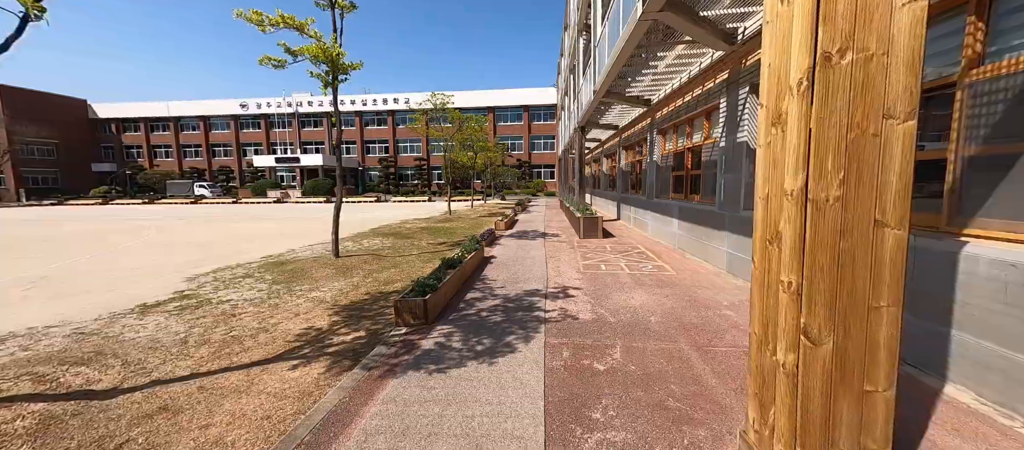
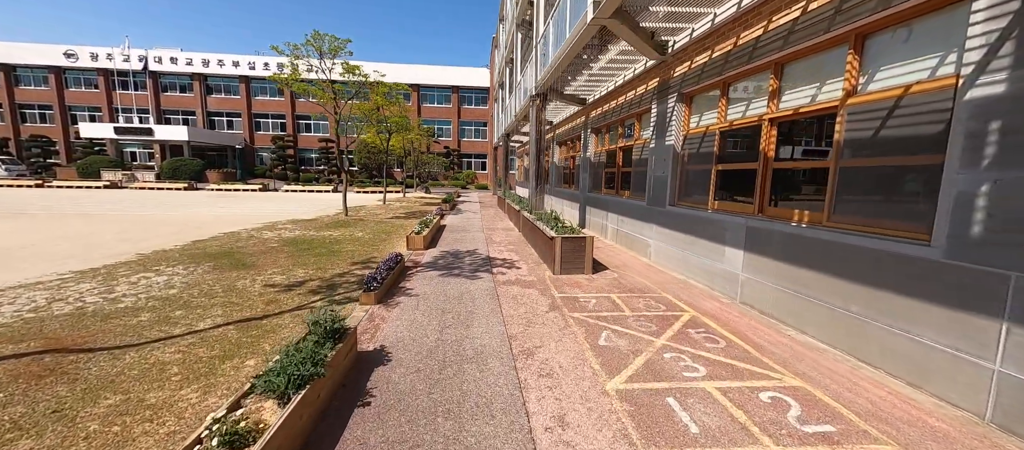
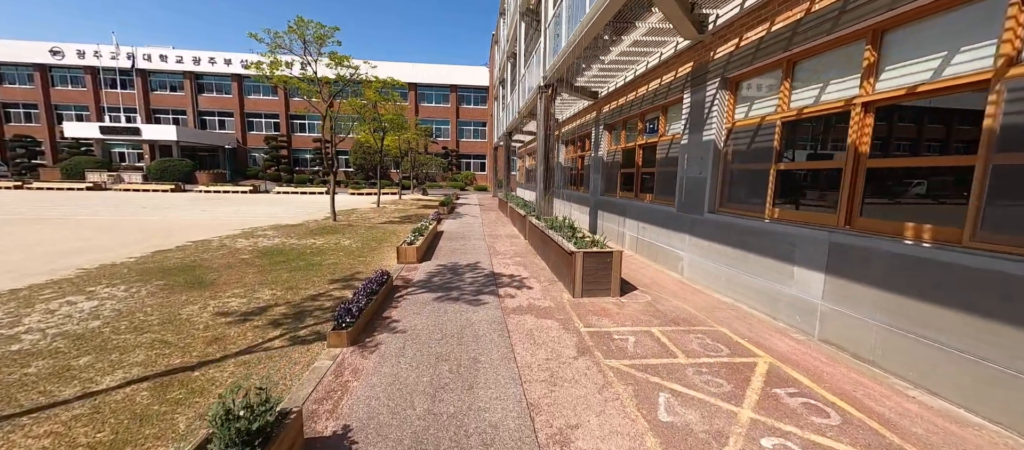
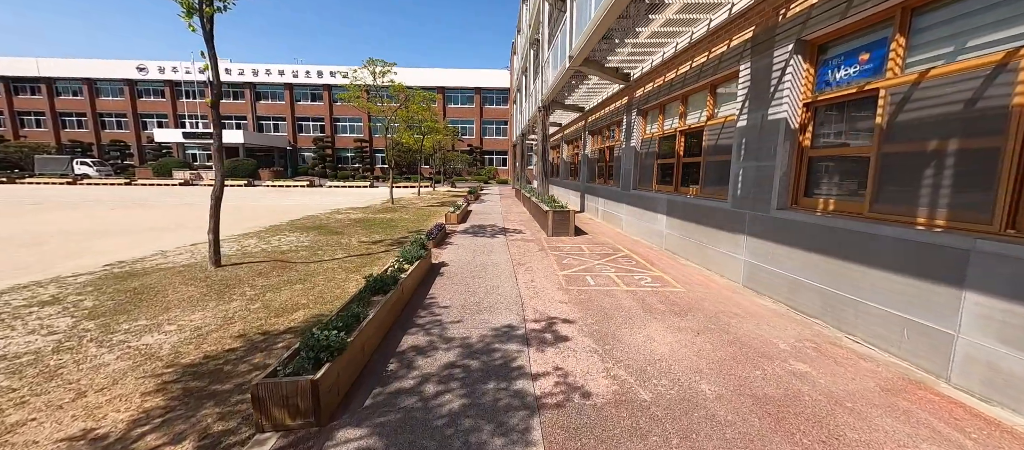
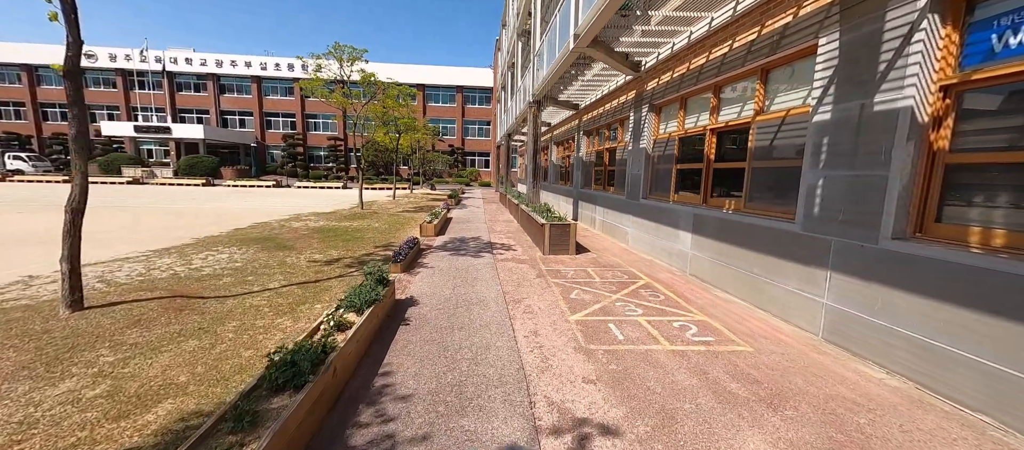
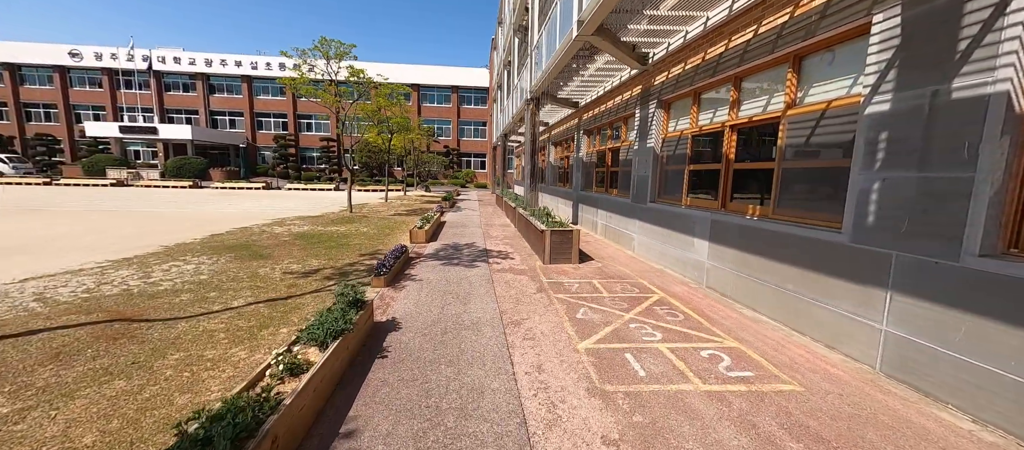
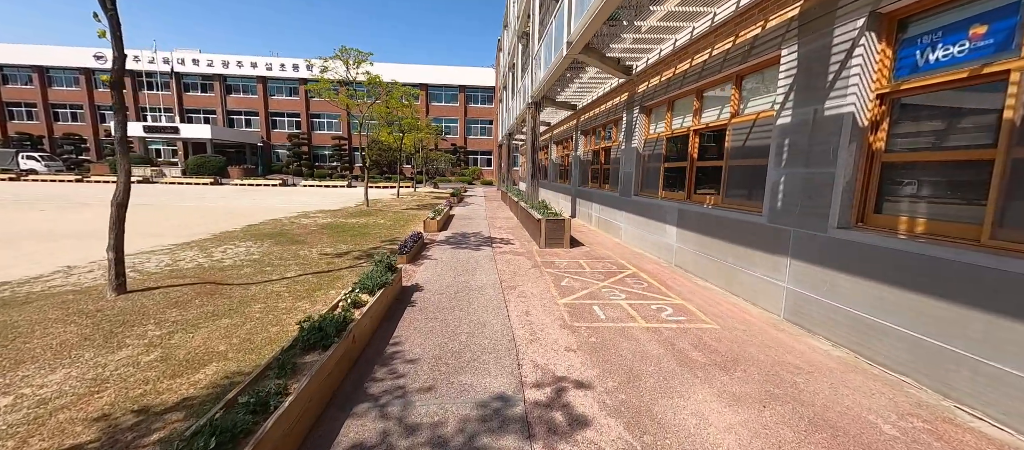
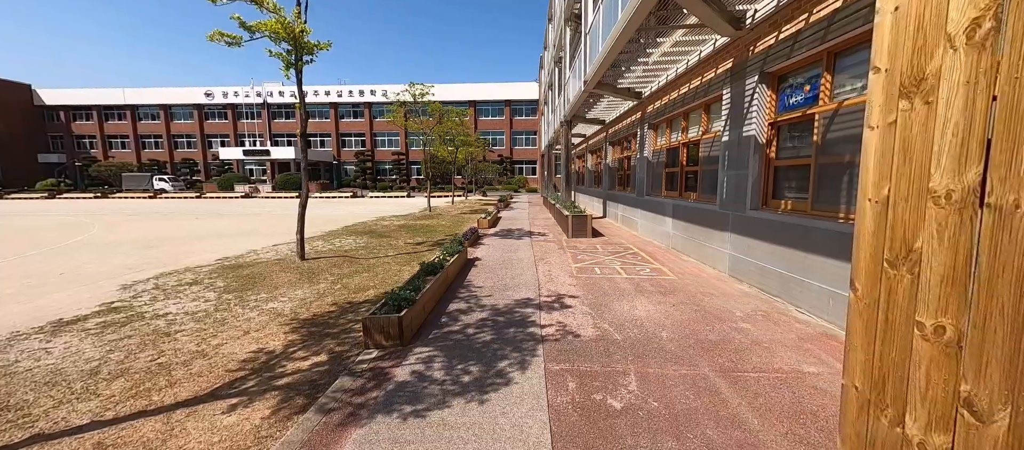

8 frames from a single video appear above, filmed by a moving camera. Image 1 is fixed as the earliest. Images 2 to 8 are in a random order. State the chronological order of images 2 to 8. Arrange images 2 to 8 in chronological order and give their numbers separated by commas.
8, 4, 7, 5, 6, 2, 3
